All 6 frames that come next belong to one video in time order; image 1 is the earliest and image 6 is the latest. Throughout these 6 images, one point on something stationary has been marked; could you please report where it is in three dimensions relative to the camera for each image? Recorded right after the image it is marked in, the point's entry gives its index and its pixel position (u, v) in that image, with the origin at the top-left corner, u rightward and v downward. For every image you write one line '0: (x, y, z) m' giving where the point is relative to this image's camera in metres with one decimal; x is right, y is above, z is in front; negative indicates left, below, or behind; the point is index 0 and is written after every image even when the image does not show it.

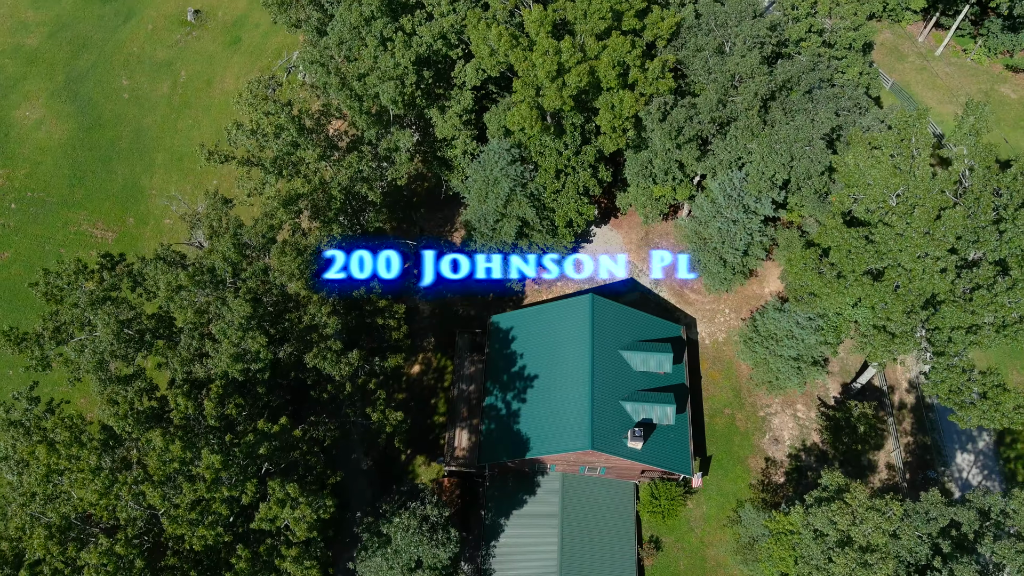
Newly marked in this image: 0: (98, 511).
0: (-10.1, -5.2, +19.5) m
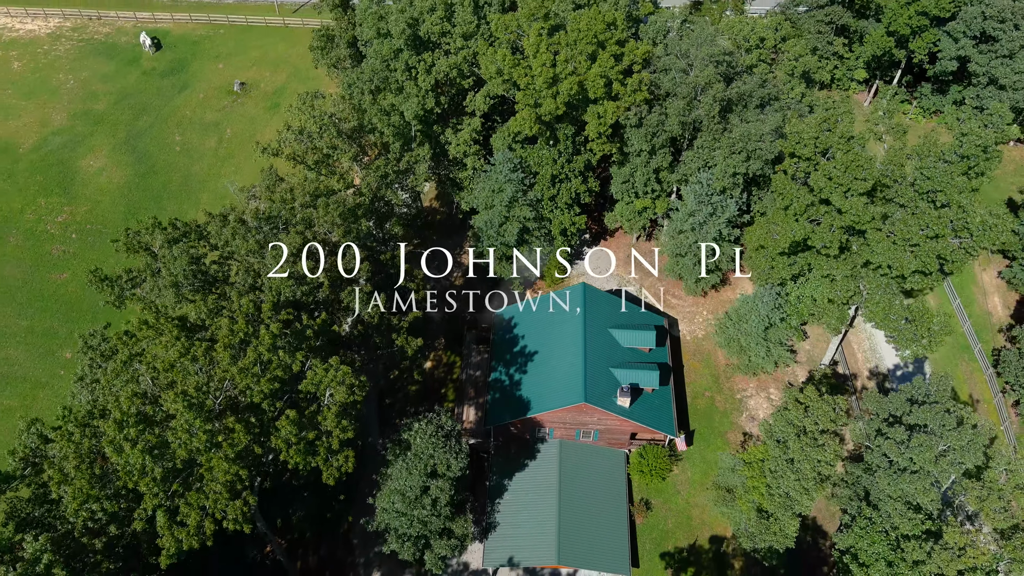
0: (-9.9, -2.2, +23.7) m
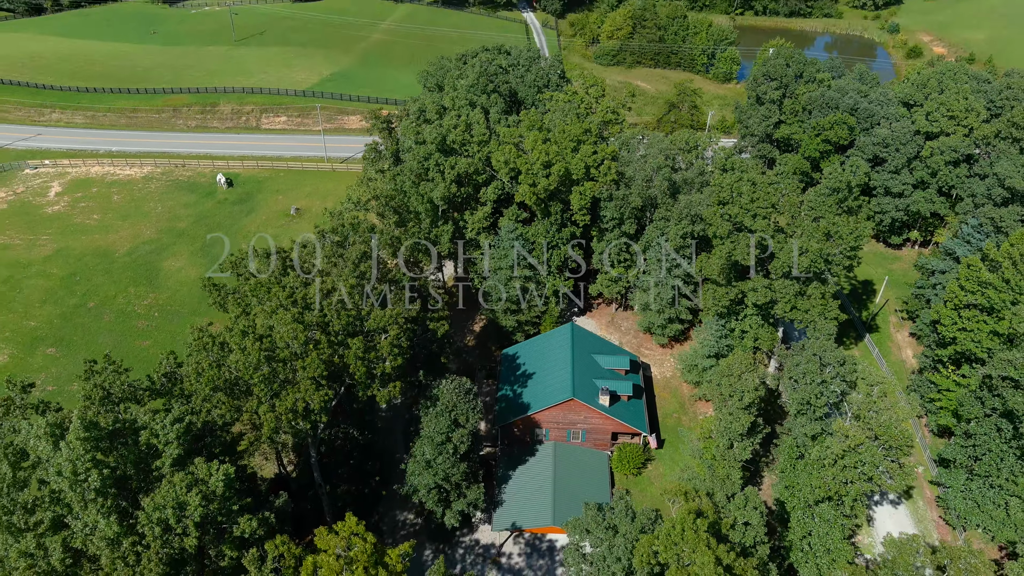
0: (-9.8, -0.8, +33.6) m
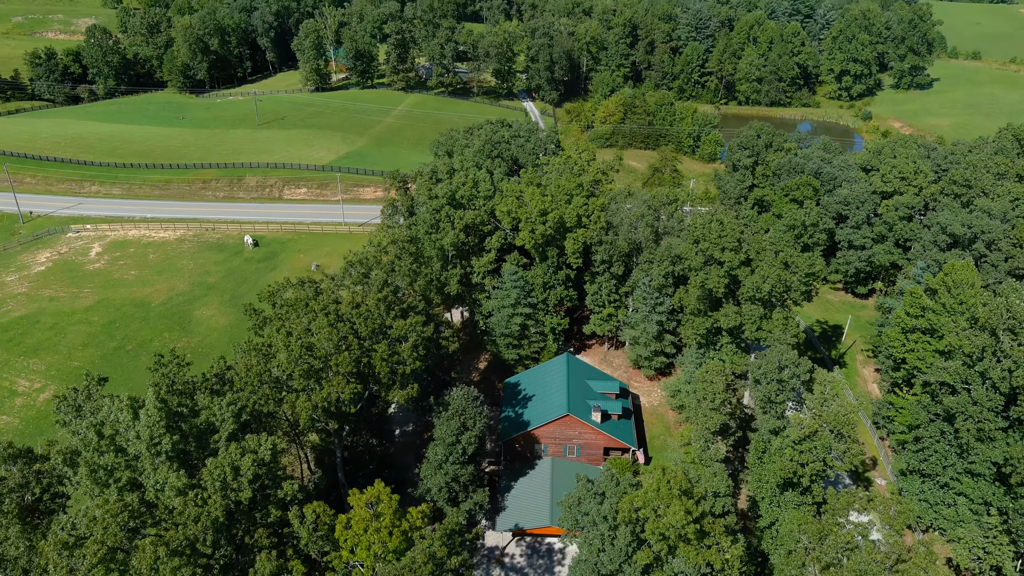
0: (-9.6, -1.5, +39.4) m
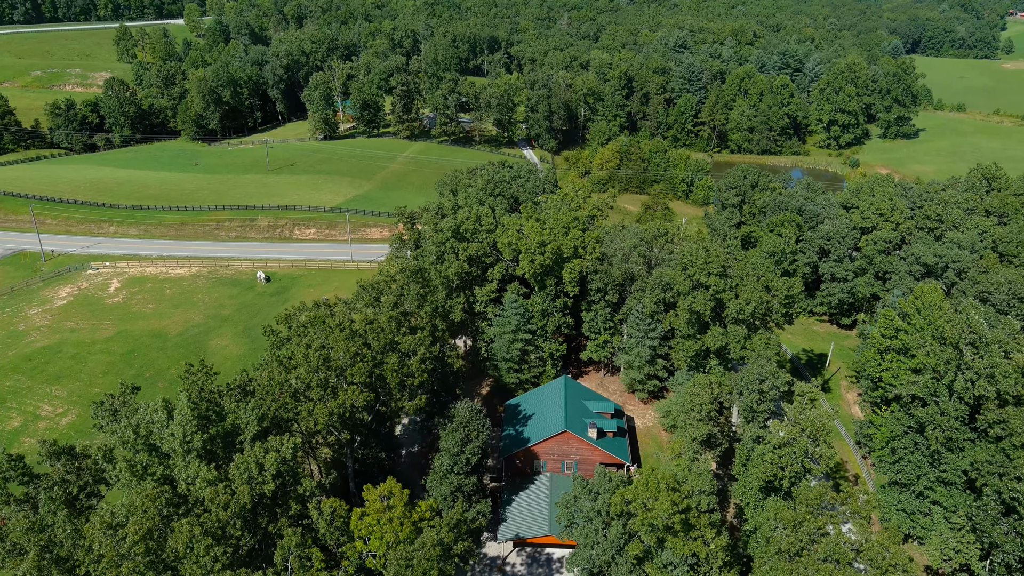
0: (-9.6, -2.5, +42.7) m
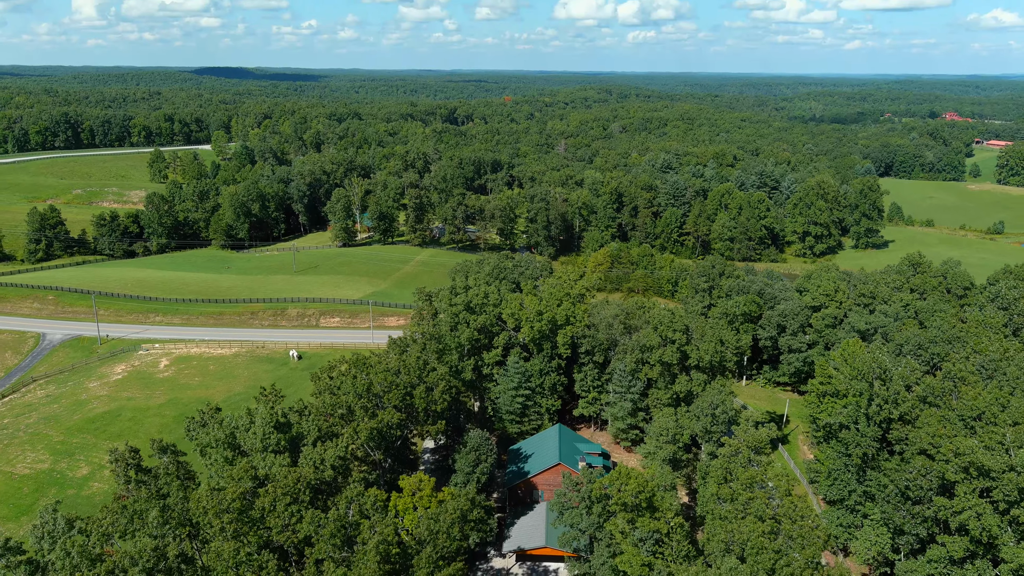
0: (-9.4, -5.6, +53.6) m
